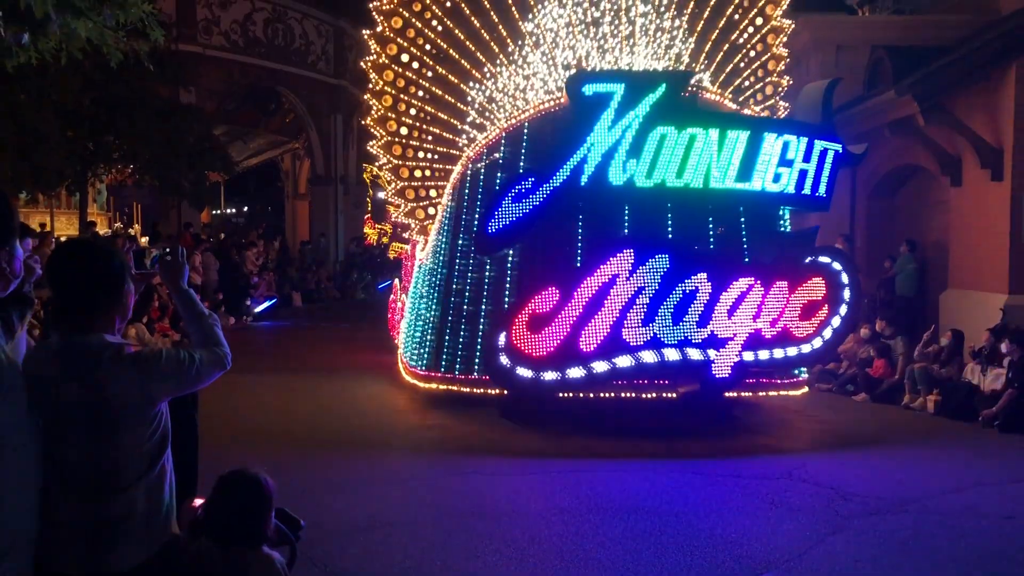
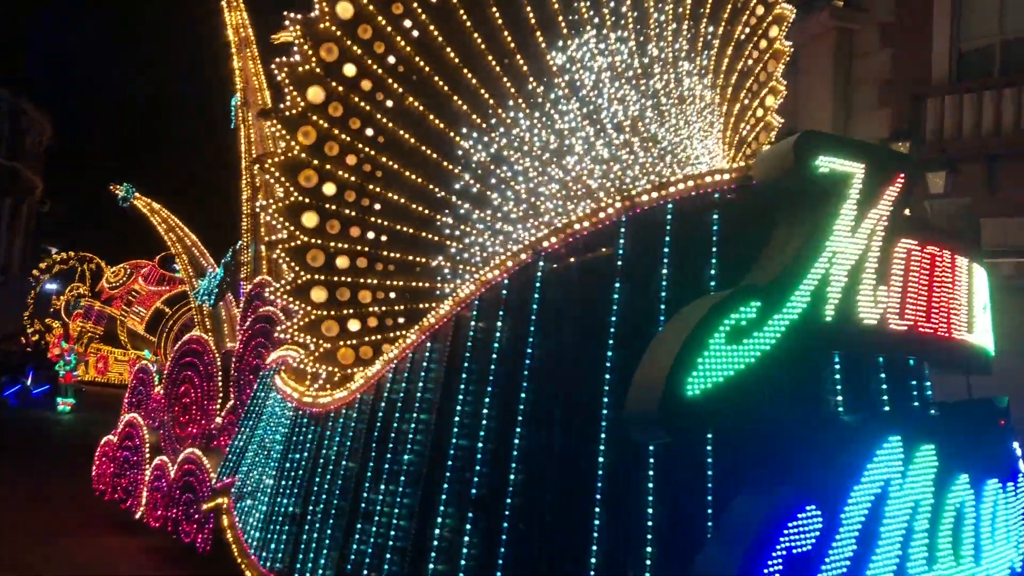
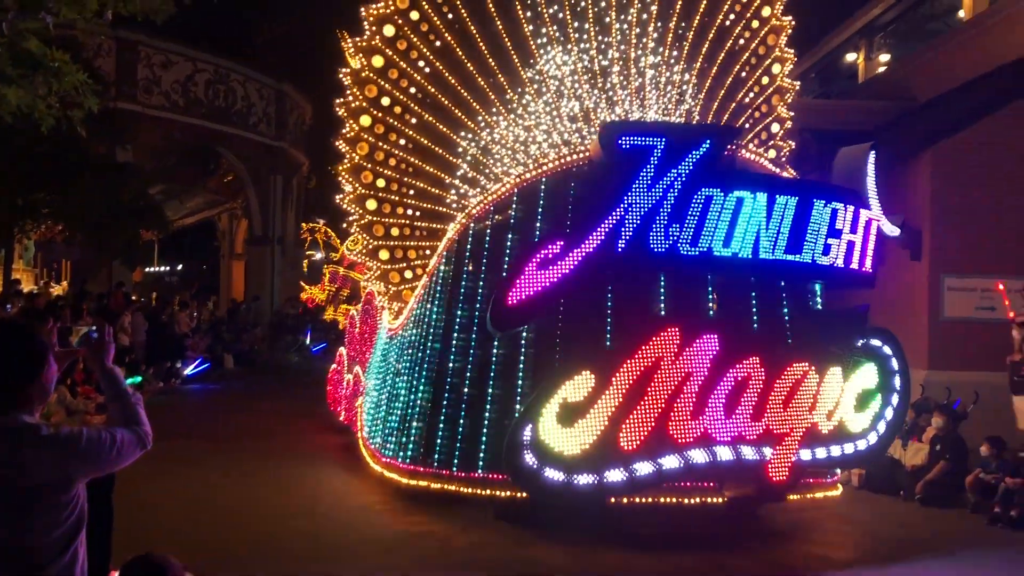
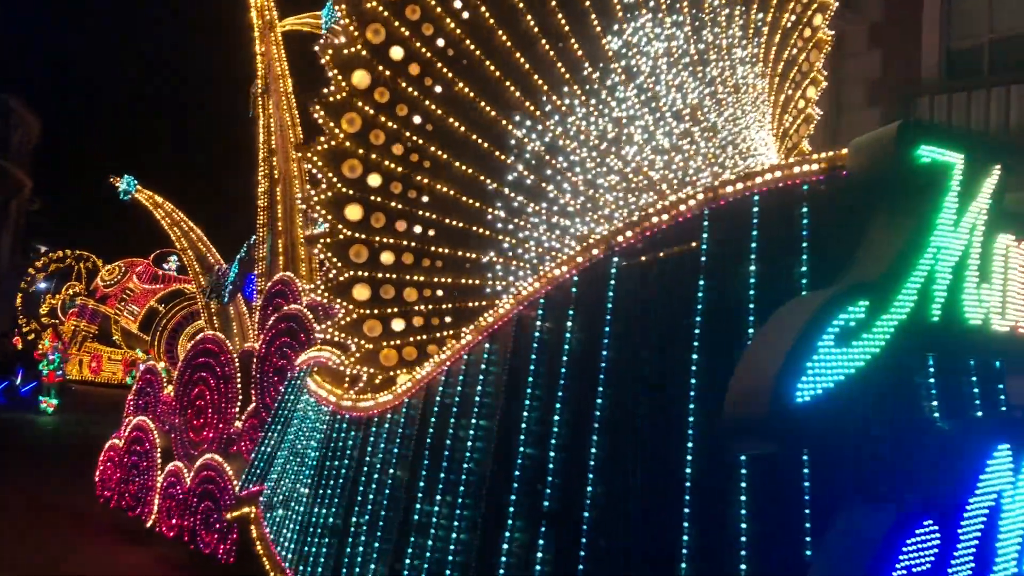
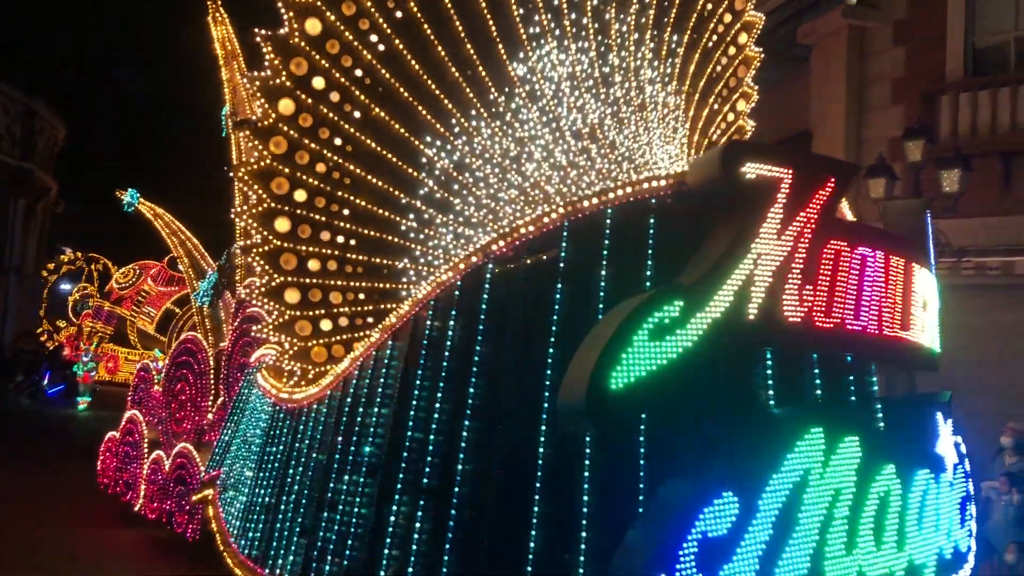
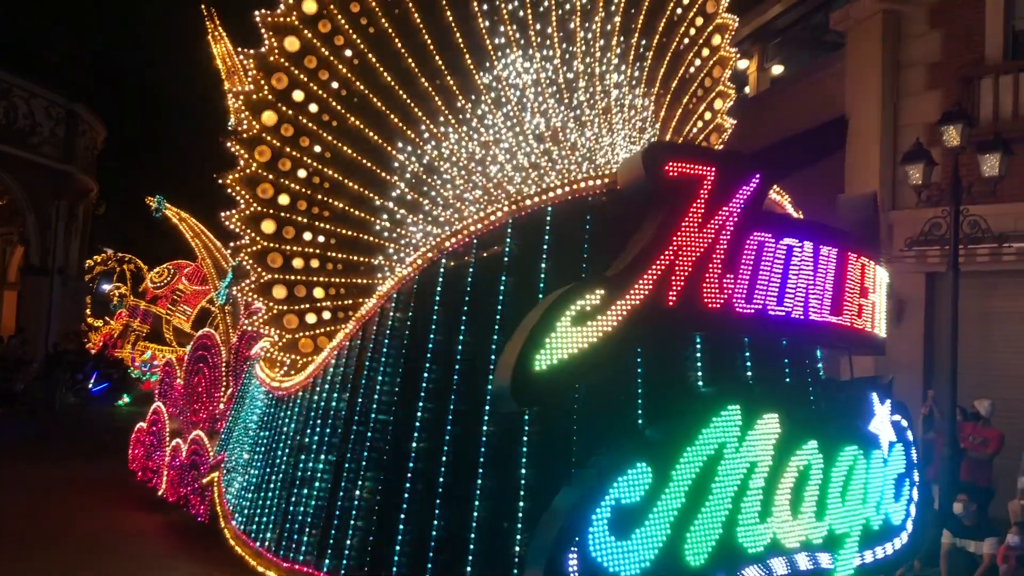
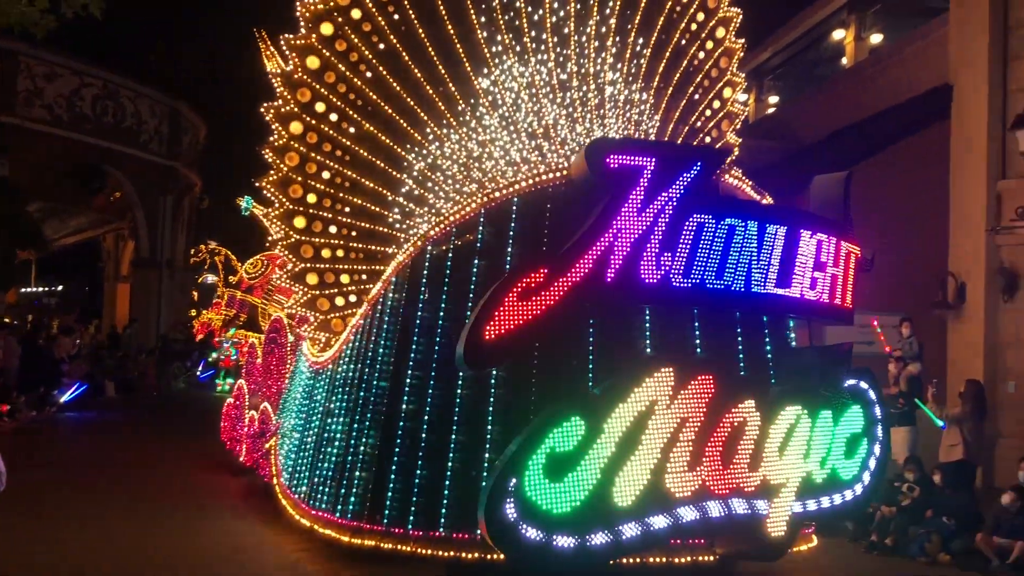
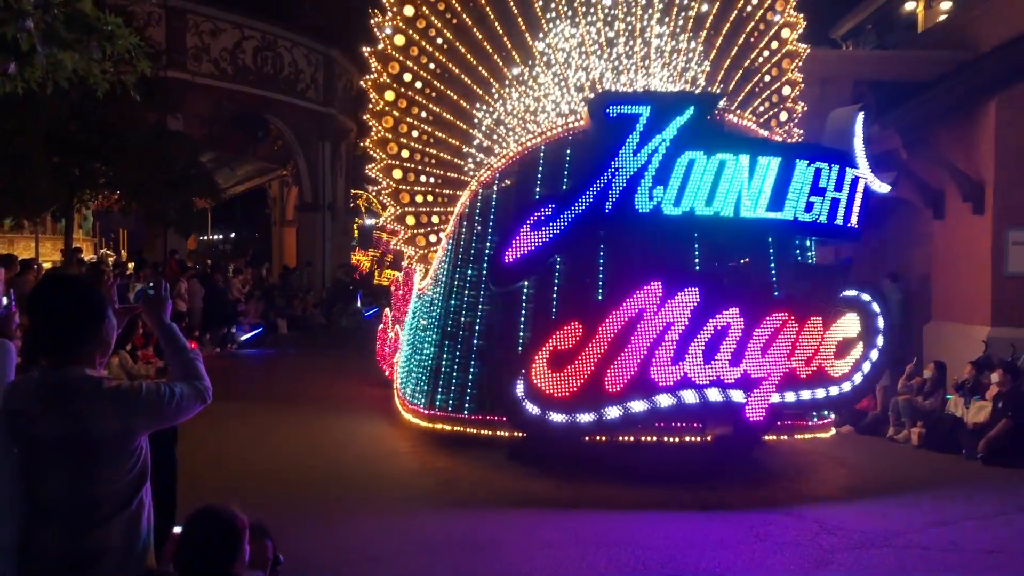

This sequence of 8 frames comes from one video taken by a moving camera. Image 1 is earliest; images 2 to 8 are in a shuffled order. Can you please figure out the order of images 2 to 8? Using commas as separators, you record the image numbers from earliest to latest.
8, 3, 7, 6, 5, 2, 4
